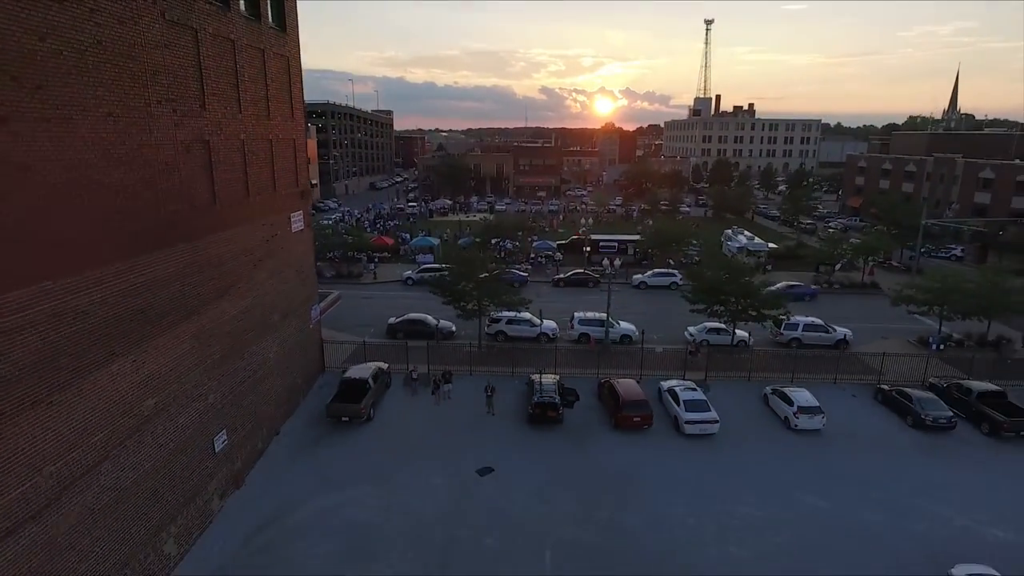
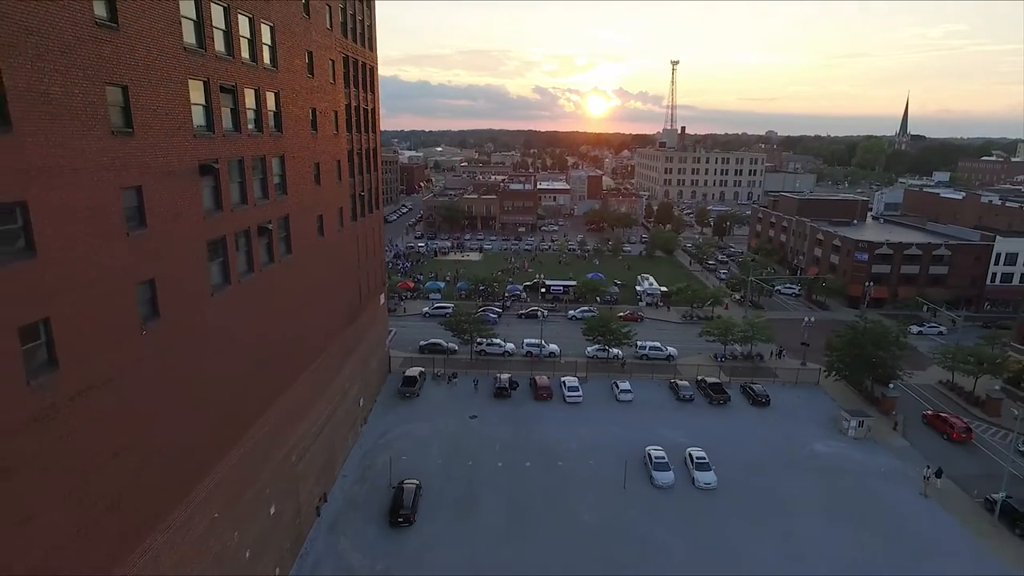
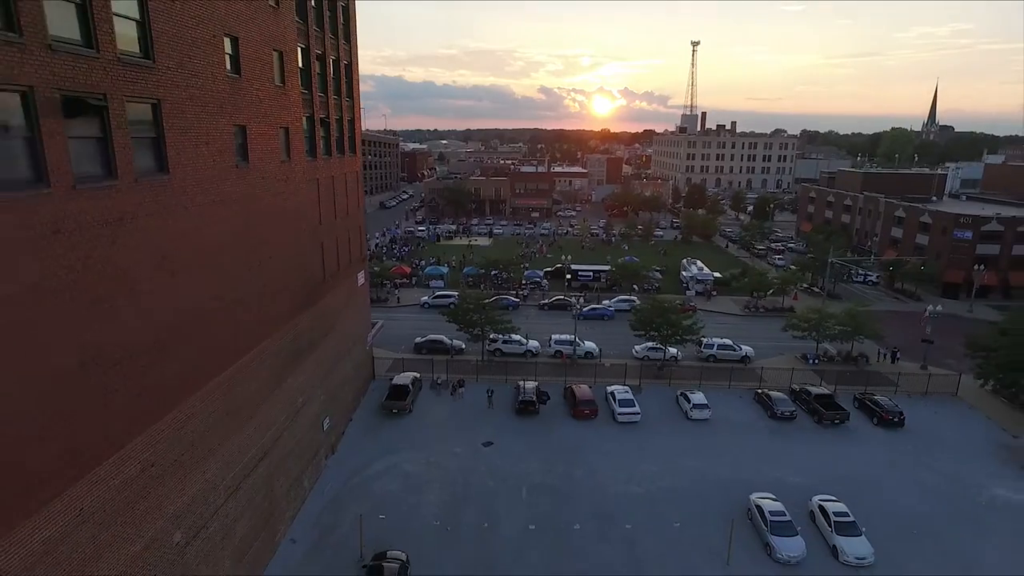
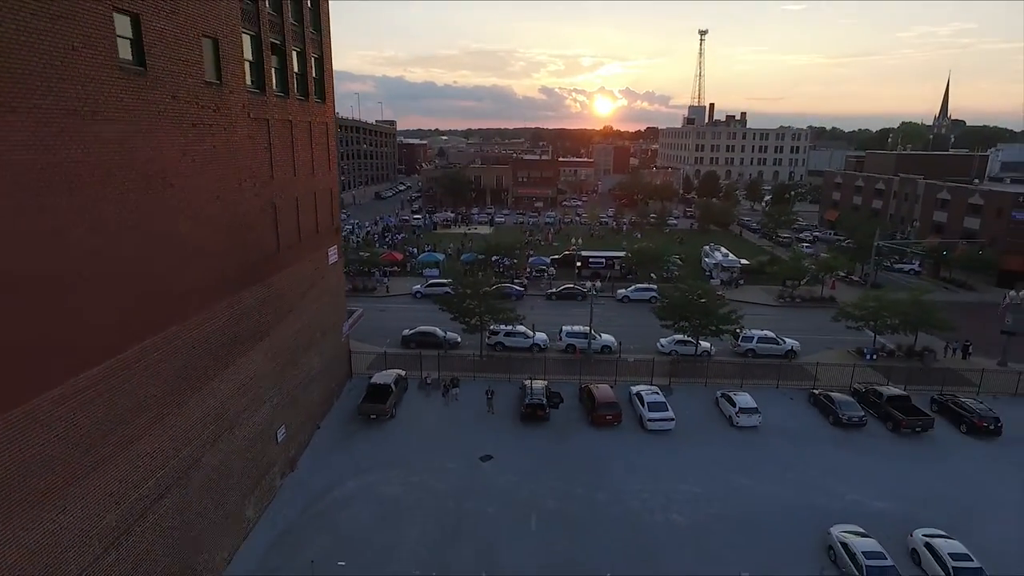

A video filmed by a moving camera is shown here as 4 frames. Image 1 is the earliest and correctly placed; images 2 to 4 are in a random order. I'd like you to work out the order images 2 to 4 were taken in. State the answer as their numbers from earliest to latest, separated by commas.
4, 3, 2
